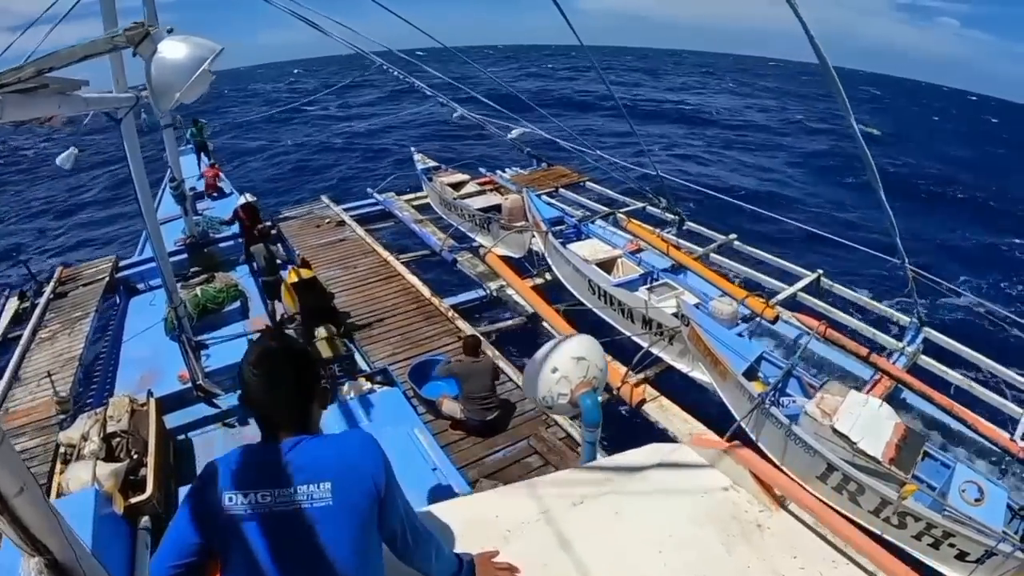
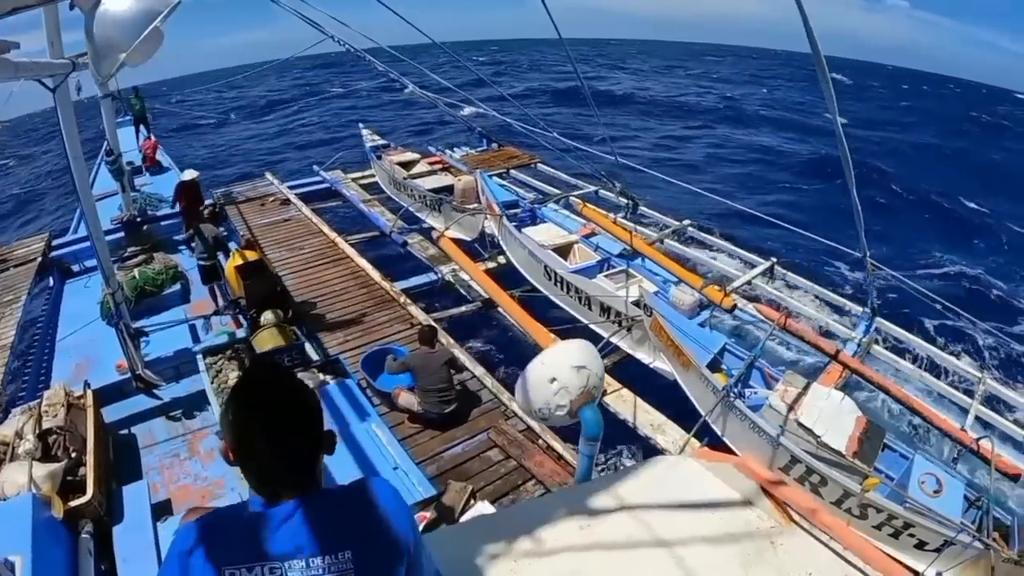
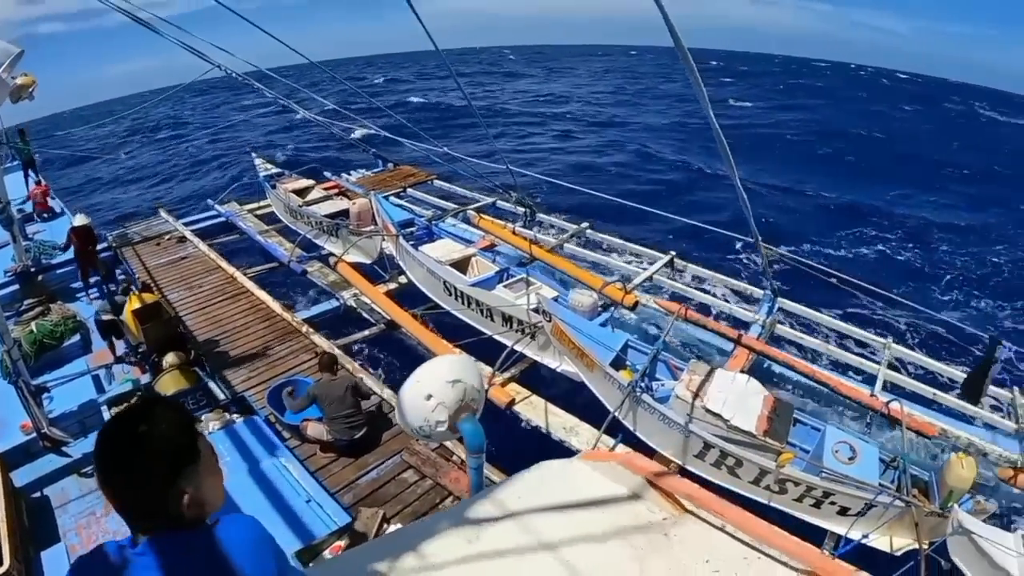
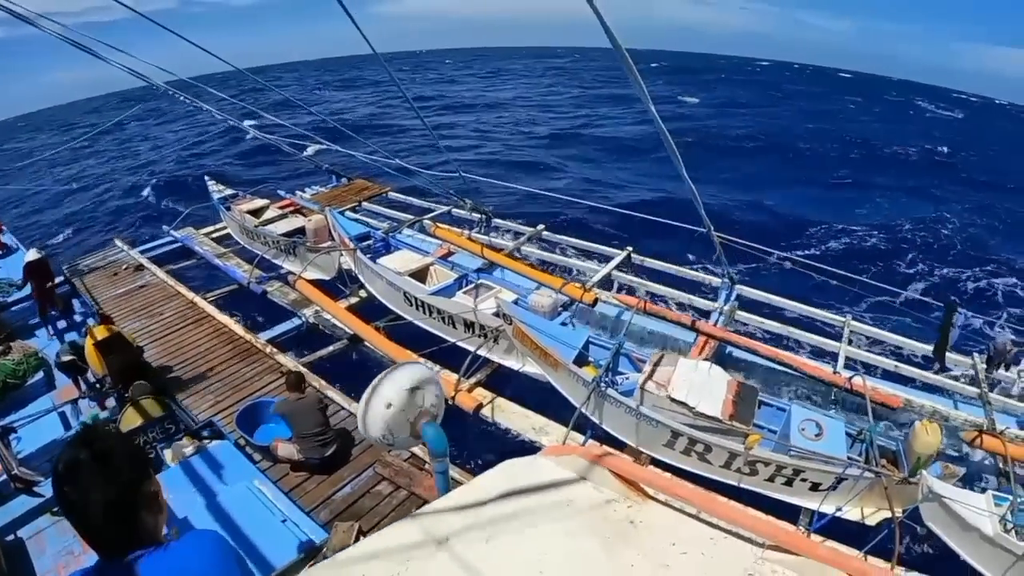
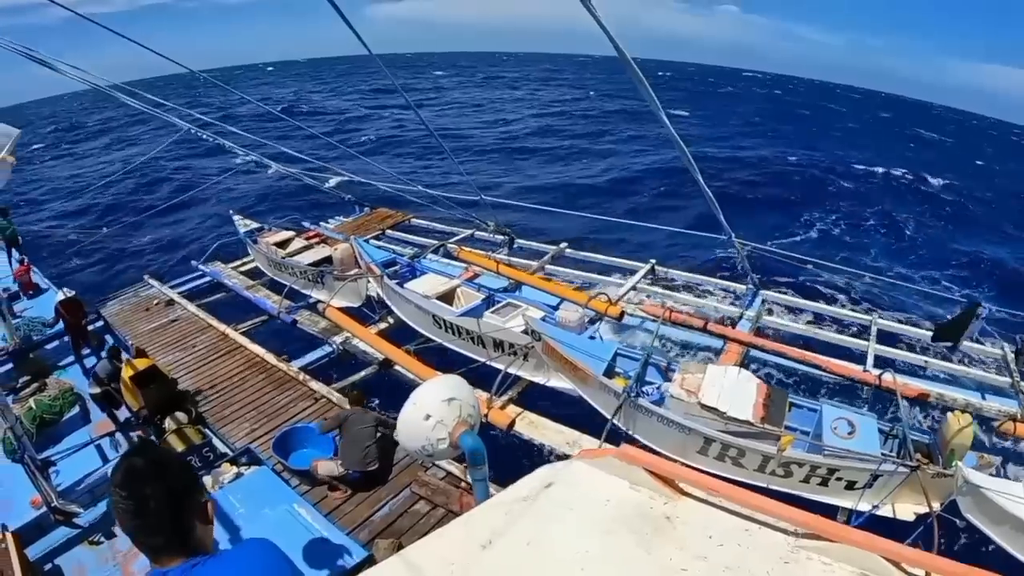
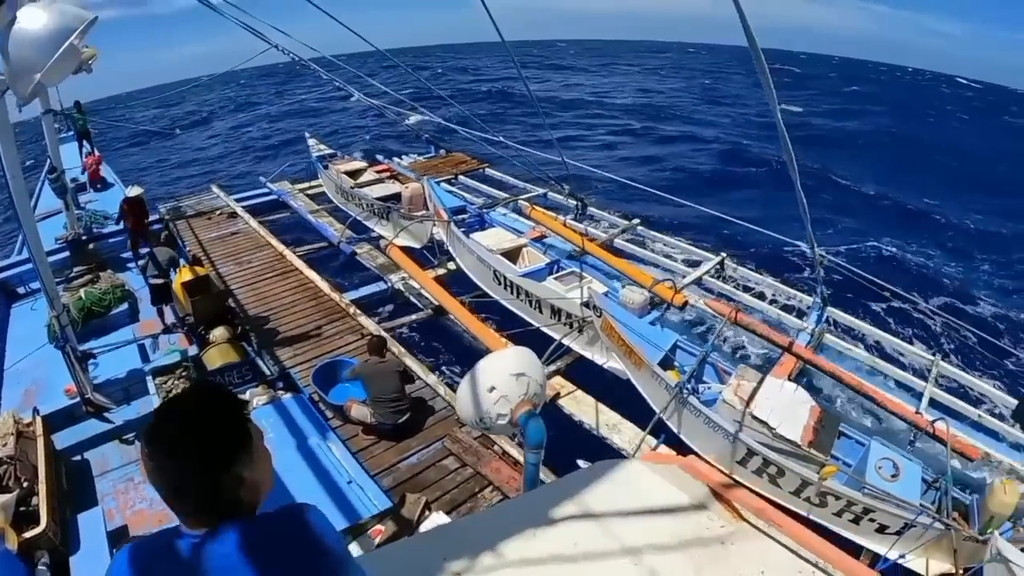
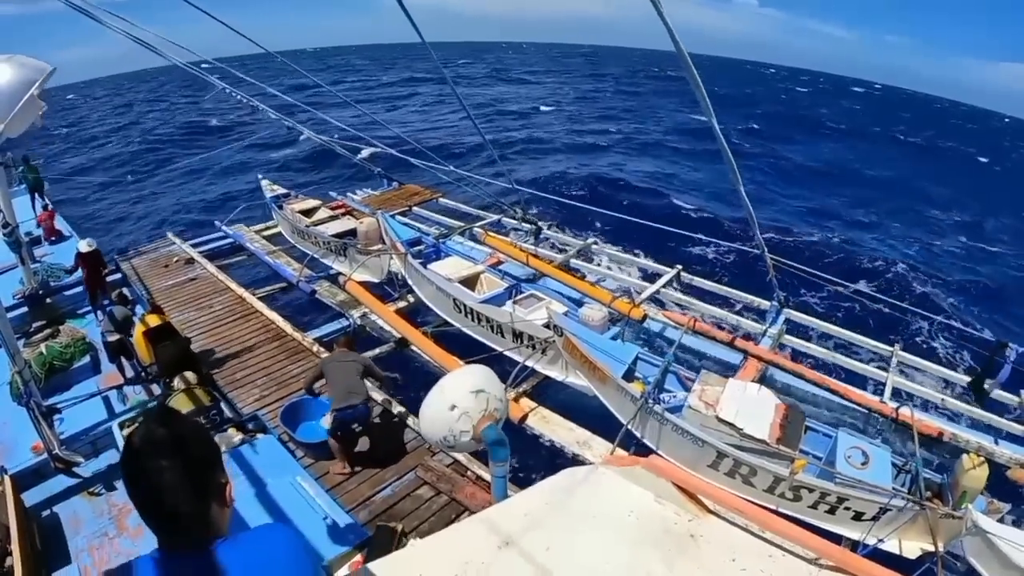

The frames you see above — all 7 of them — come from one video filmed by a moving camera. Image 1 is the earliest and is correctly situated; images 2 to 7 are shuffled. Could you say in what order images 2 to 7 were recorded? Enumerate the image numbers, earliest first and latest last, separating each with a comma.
2, 6, 3, 4, 5, 7
